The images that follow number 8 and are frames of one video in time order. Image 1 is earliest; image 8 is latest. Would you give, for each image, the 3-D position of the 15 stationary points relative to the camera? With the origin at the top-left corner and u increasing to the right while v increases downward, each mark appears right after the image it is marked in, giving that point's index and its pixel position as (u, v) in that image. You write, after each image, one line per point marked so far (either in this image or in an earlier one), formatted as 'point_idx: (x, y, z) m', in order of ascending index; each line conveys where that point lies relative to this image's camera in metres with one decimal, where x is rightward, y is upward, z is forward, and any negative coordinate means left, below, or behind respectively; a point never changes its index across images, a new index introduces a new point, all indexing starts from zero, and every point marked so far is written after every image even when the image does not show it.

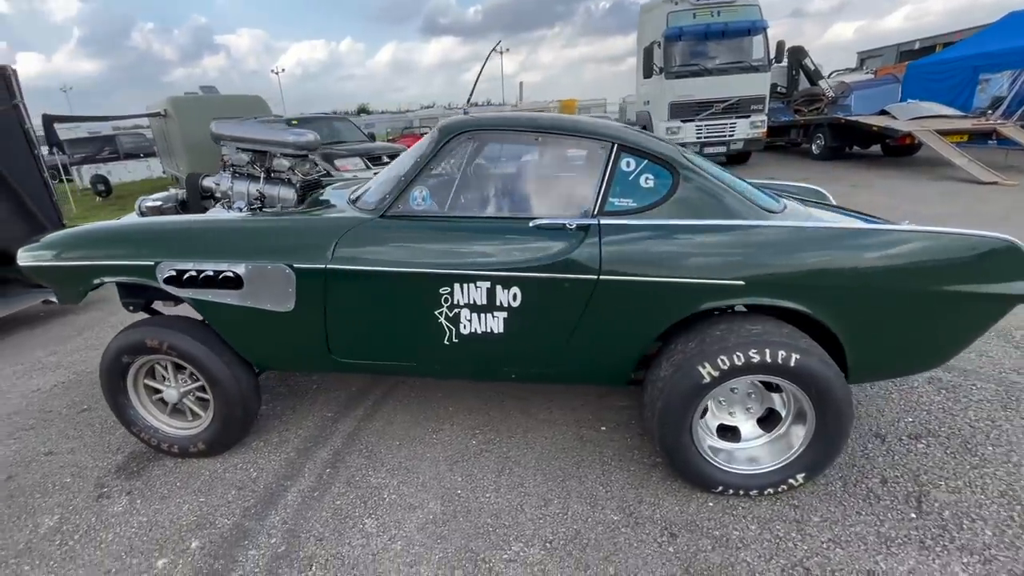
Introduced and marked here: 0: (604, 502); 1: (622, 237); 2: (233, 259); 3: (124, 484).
0: (+0.4, -1.0, +2.3) m
1: (+0.5, +0.2, +2.2) m
2: (-1.4, +0.1, +2.3) m
3: (-2.1, -1.1, +2.6) m
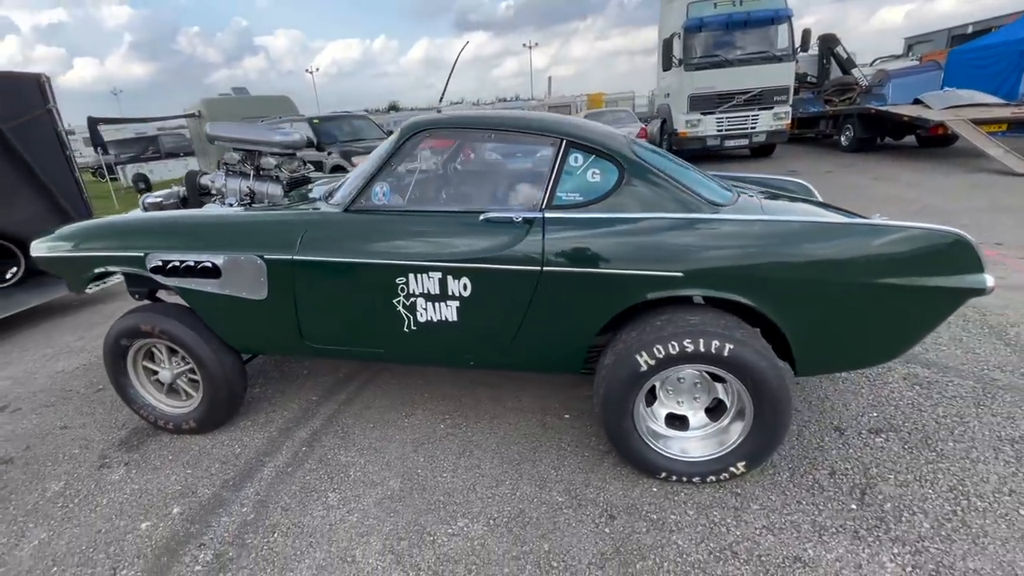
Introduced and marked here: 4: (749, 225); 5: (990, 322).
0: (+0.2, -1.0, +2.4) m
1: (+0.2, +0.3, +2.3) m
2: (-1.6, +0.2, +2.5) m
3: (-2.3, -1.0, +2.9) m
4: (+1.1, +0.3, +2.2) m
5: (+3.6, -0.3, +3.6) m
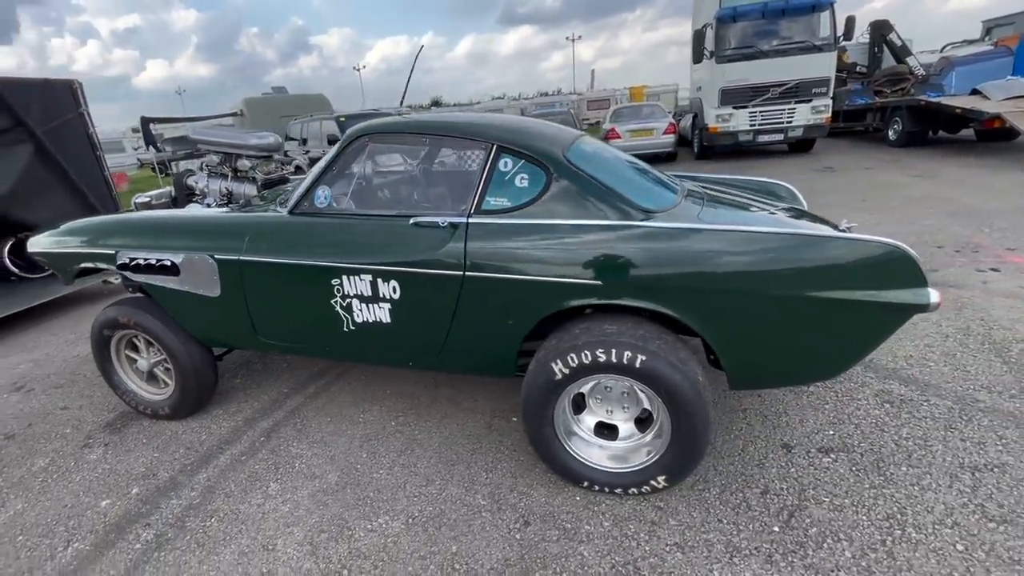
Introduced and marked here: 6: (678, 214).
0: (-0.2, -1.0, +2.4) m
1: (-0.1, +0.2, +2.3) m
2: (-1.9, +0.2, +2.7) m
3: (-2.7, -1.0, +3.1) m
4: (+0.7, +0.2, +2.1) m
5: (+3.4, -0.3, +3.3) m
6: (+0.8, +0.4, +2.4) m
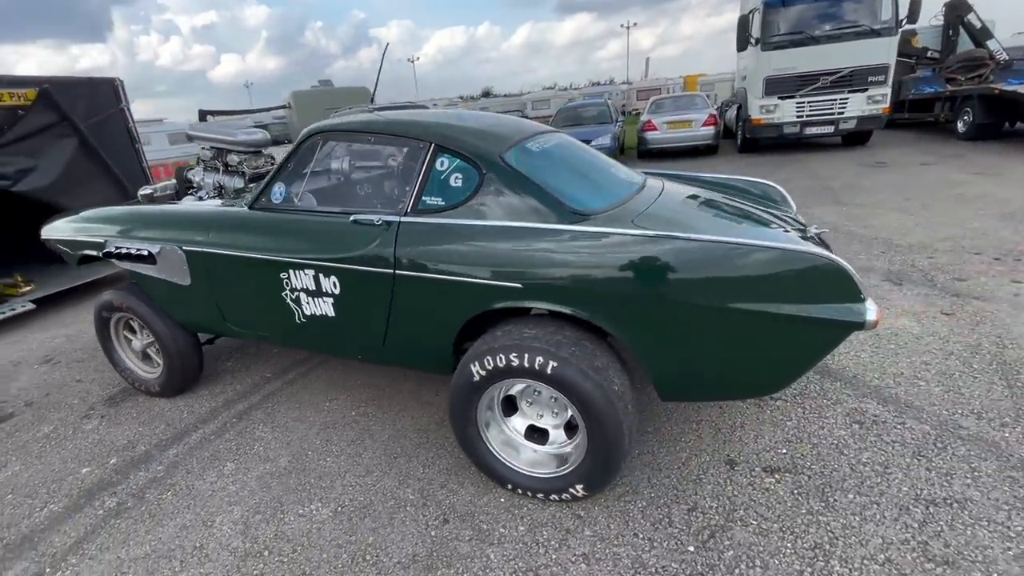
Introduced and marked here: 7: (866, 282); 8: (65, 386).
0: (-0.5, -1.0, +2.4) m
1: (-0.4, +0.2, +2.3) m
2: (-2.2, +0.3, +2.9) m
3: (-2.9, -0.9, +3.4) m
4: (+0.4, +0.2, +2.1) m
5: (+3.1, -0.4, +3.0) m
6: (+0.5, +0.3, +2.3) m
7: (+3.2, +0.1, +4.3) m
8: (-3.5, -0.8, +3.8) m
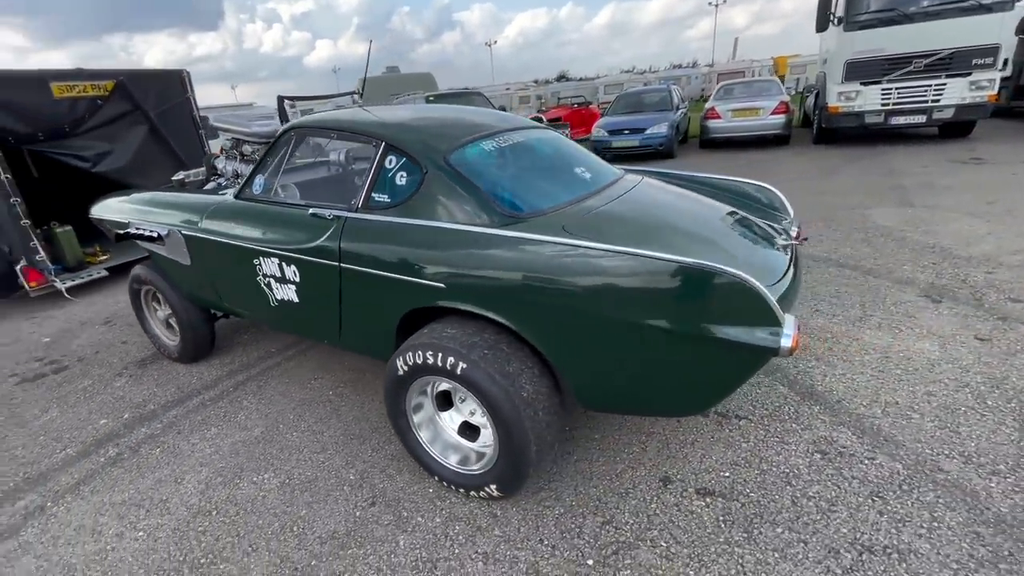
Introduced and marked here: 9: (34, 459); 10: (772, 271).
0: (-0.8, -0.9, +2.6) m
1: (-0.7, +0.3, +2.4) m
2: (-2.4, +0.4, +3.2) m
3: (-3.1, -0.7, +3.9) m
4: (0.0, +0.2, +2.0) m
5: (+2.8, -0.6, +2.6) m
6: (+0.2, +0.3, +2.2) m
7: (+3.1, -0.1, +3.8) m
8: (-3.6, -0.5, +4.3) m
9: (-2.9, -1.0, +2.9) m
10: (+1.2, +0.1, +2.2) m
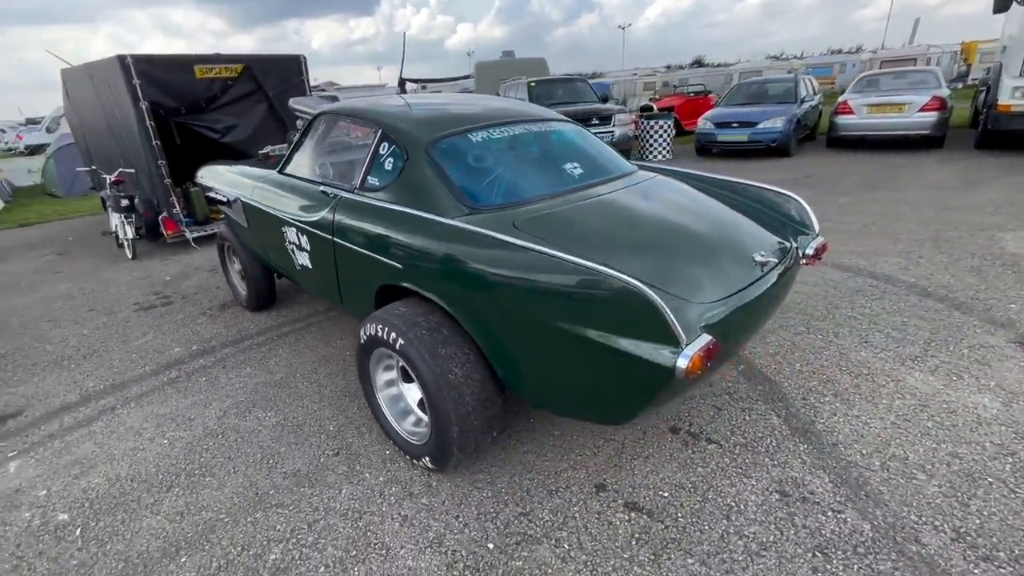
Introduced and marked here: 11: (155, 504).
0: (-1.0, -0.8, +2.9) m
1: (-0.8, +0.4, +2.6) m
2: (-2.2, +0.8, +3.8) m
3: (-2.9, -0.2, +4.6) m
4: (-0.2, +0.2, +2.1) m
5: (+2.6, -0.8, +2.1) m
6: (0.0, +0.4, +2.3) m
7: (+3.2, -0.3, +3.2) m
8: (-3.3, 0.0, +5.2) m
9: (-3.0, -0.6, +3.7) m
10: (+0.9, 0.0, +2.1) m
11: (-1.8, -1.1, +2.3) m
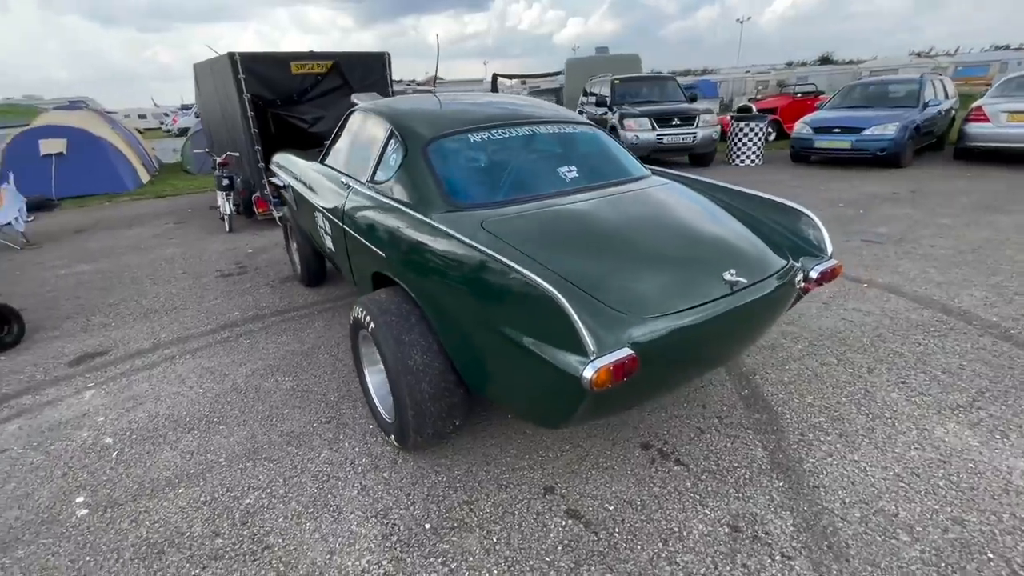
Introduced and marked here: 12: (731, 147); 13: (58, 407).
0: (-1.1, -0.7, +3.2) m
1: (-0.9, +0.5, +2.8) m
2: (-2.0, +1.0, +4.3) m
3: (-2.6, +0.1, +5.2) m
4: (-0.3, +0.3, +2.2) m
5: (+2.3, -1.1, +1.7) m
6: (-0.1, +0.4, +2.3) m
7: (+3.1, -0.6, +2.7) m
8: (-2.9, +0.3, +5.8) m
9: (-2.9, -0.3, +4.2) m
10: (+0.7, -0.1, +2.0) m
11: (-1.9, -0.9, +2.8) m
12: (+5.2, +3.4, +11.4) m
13: (-3.0, -0.8, +3.2) m
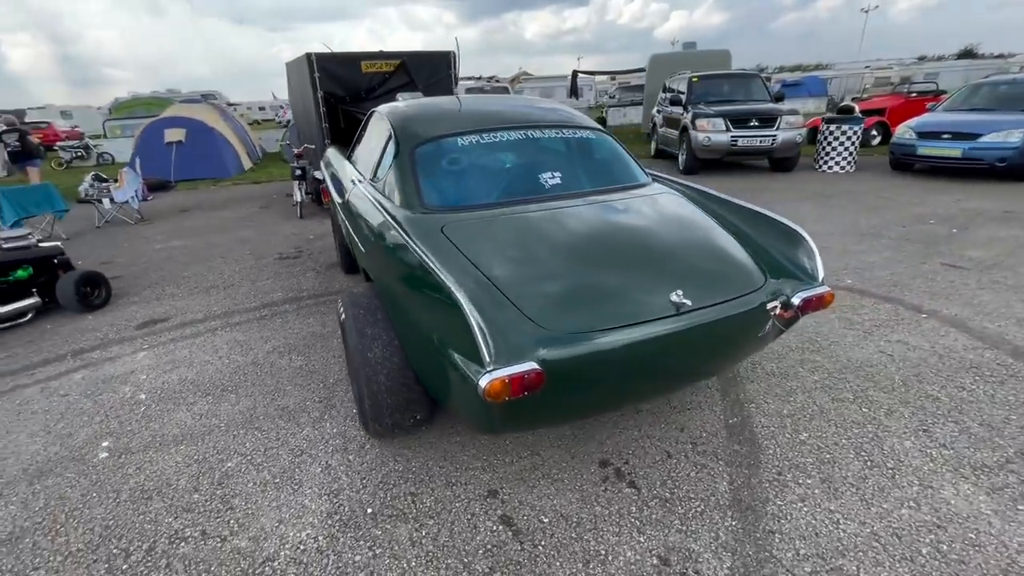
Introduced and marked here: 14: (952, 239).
0: (-1.2, -0.6, +3.4) m
1: (-0.9, +0.6, +3.0) m
2: (-1.8, +1.1, +4.6) m
3: (-2.2, +0.2, +5.6) m
4: (-0.5, +0.3, +2.3) m
5: (+1.9, -1.2, +1.4) m
6: (-0.2, +0.4, +2.4) m
7: (+2.9, -0.9, +2.2) m
8: (-2.4, +0.5, +6.2) m
9: (-2.7, -0.1, +4.7) m
10: (+0.5, -0.1, +1.9) m
11: (-2.1, -0.7, +3.1) m
12: (+6.7, +3.0, +10.4) m
13: (-3.1, -0.6, +3.7) m
14: (+5.0, +0.6, +5.5) m
